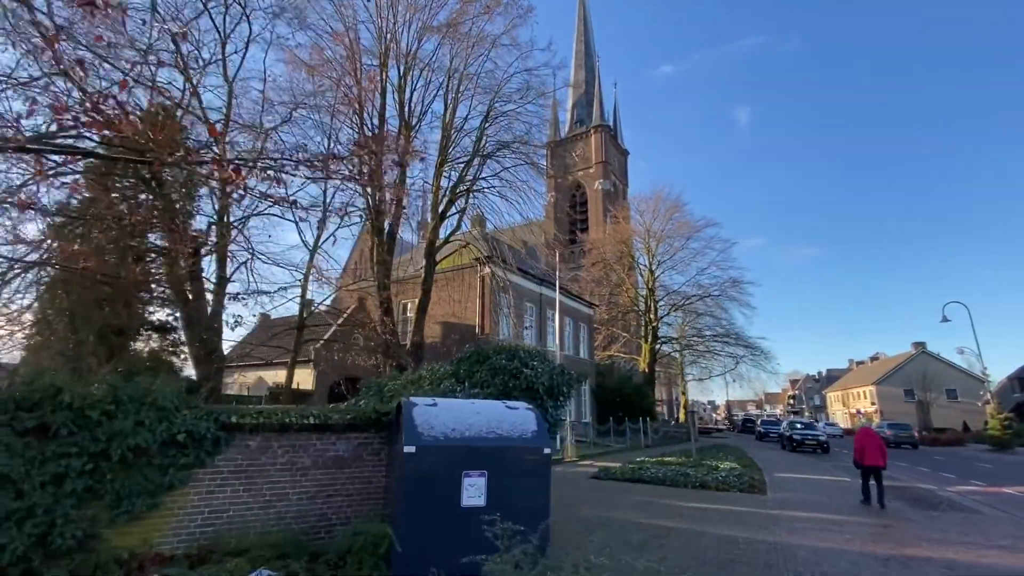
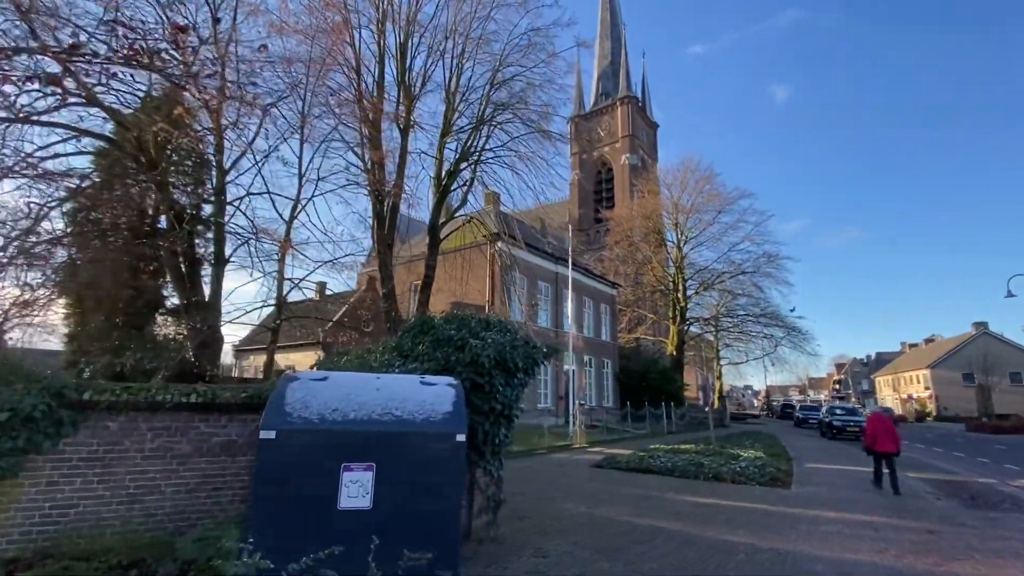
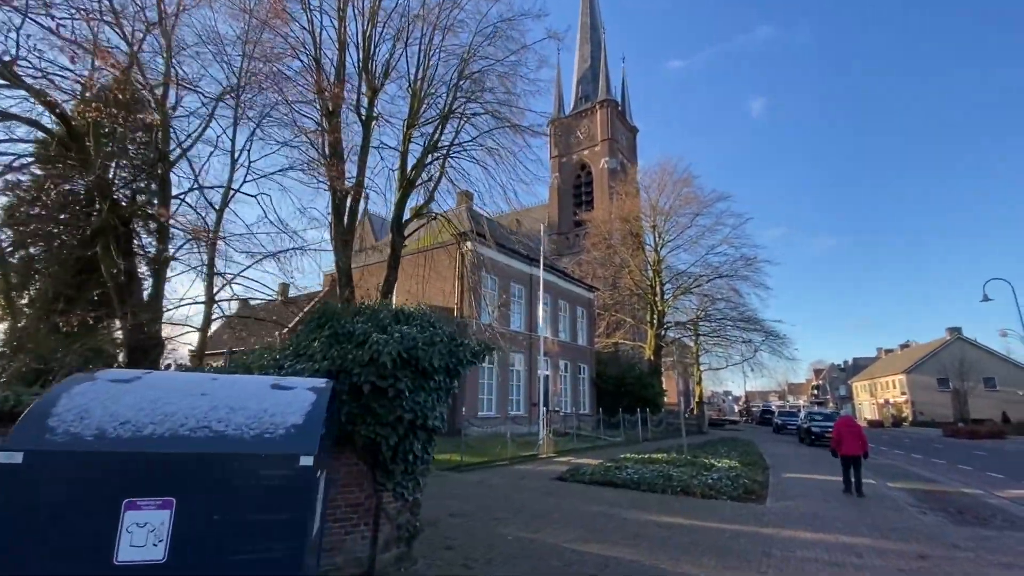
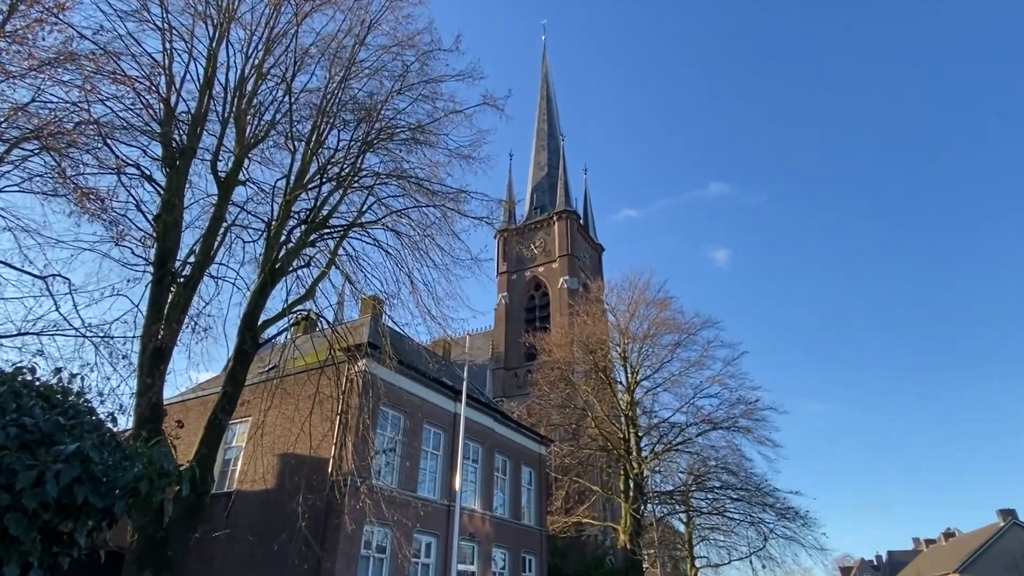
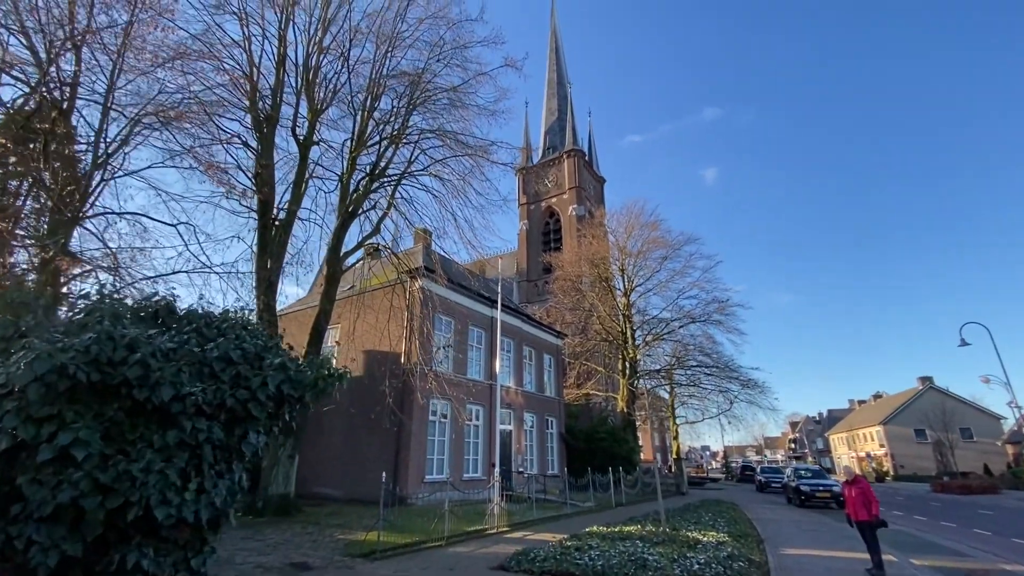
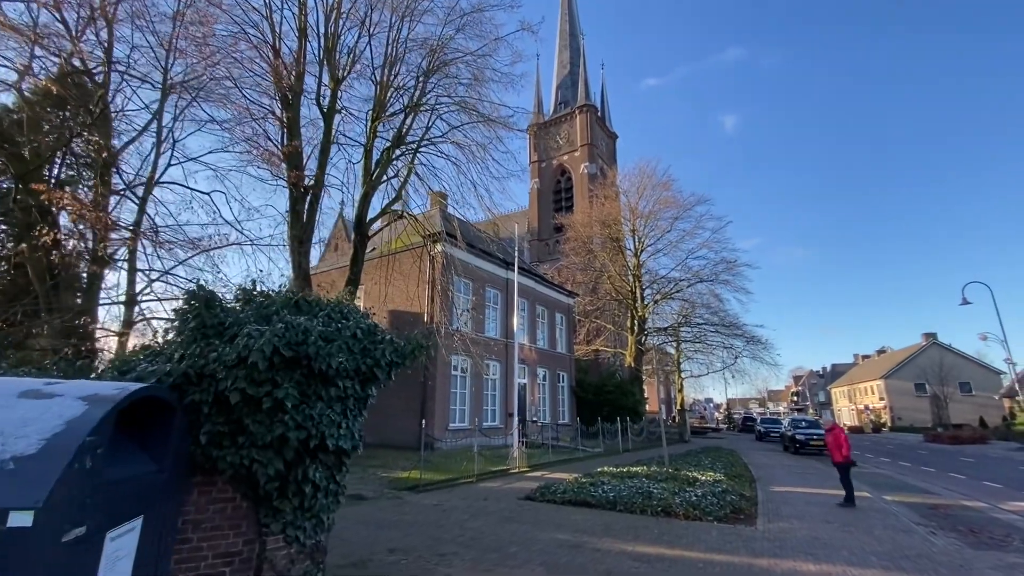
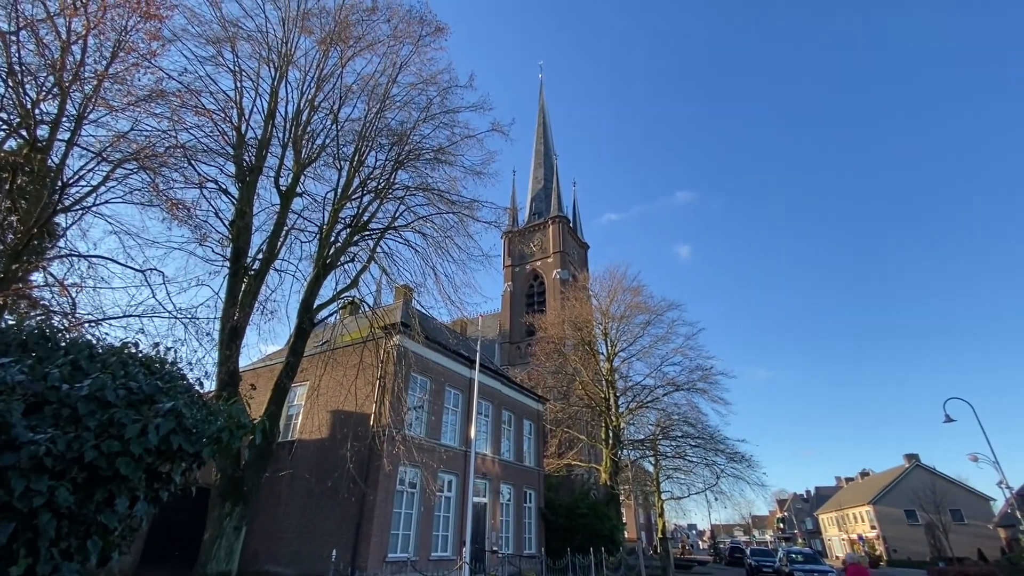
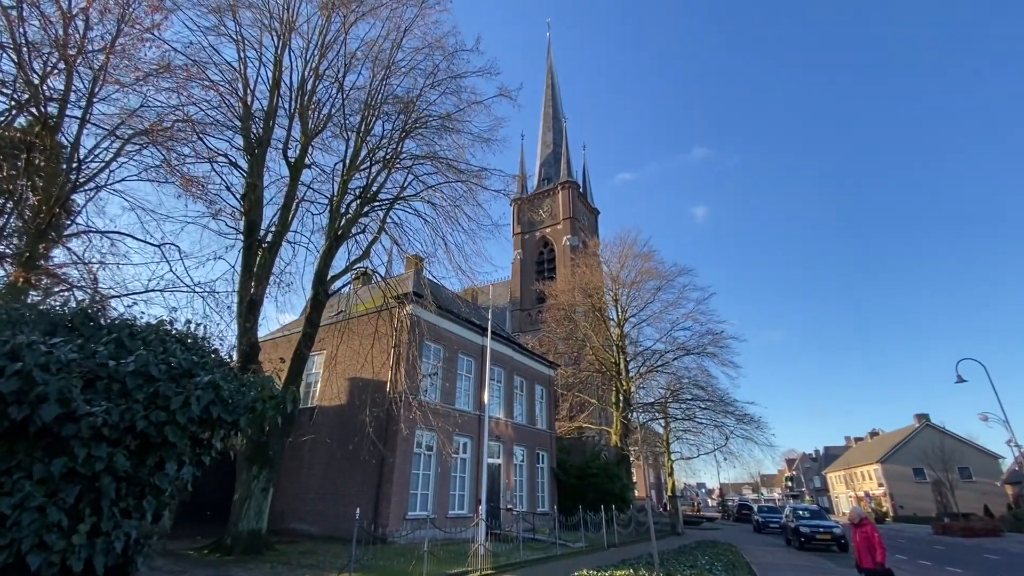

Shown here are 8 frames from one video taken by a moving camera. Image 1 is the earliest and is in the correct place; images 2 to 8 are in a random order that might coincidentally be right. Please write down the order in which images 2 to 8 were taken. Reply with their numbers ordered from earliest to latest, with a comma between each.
2, 3, 6, 5, 8, 7, 4
